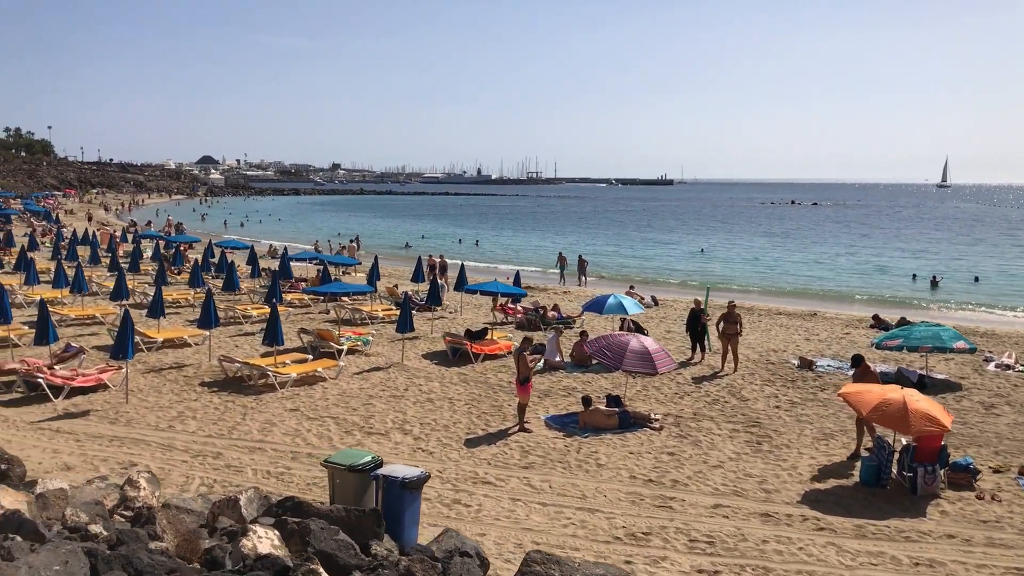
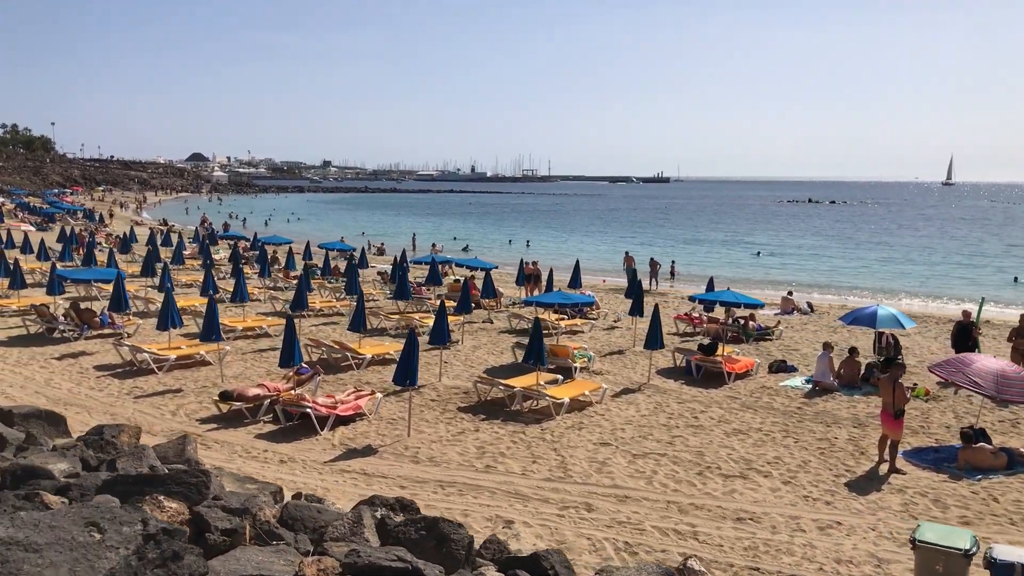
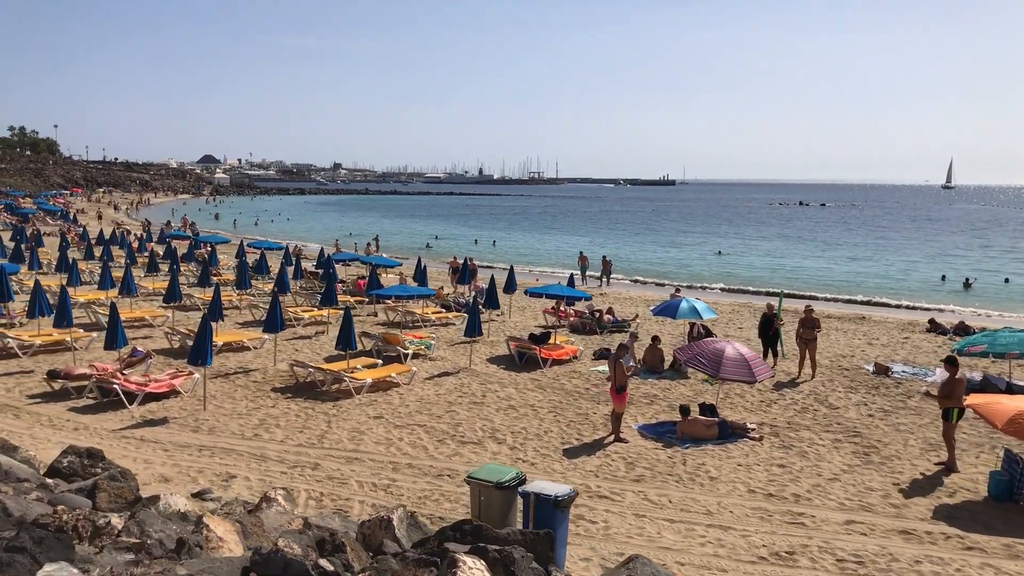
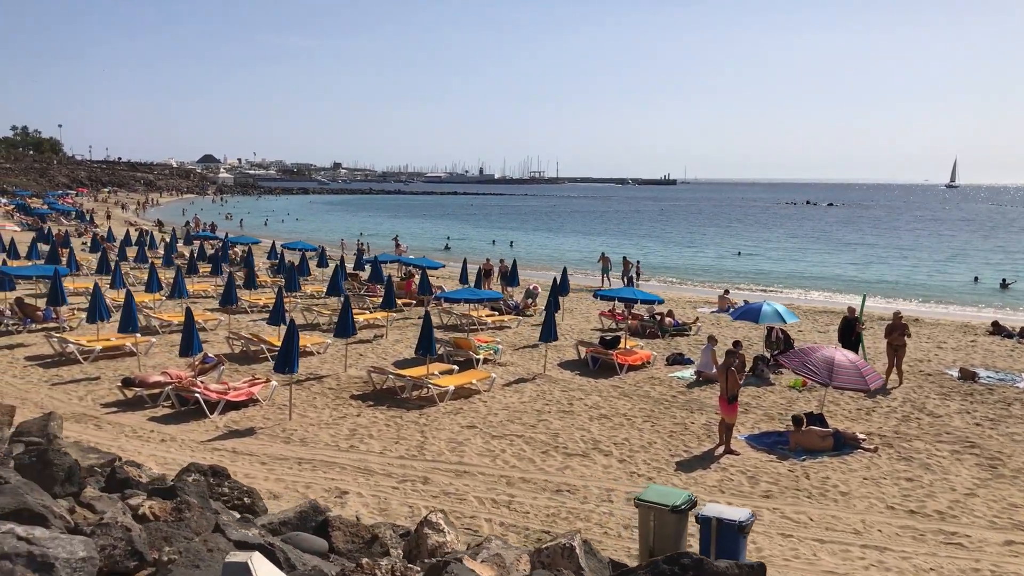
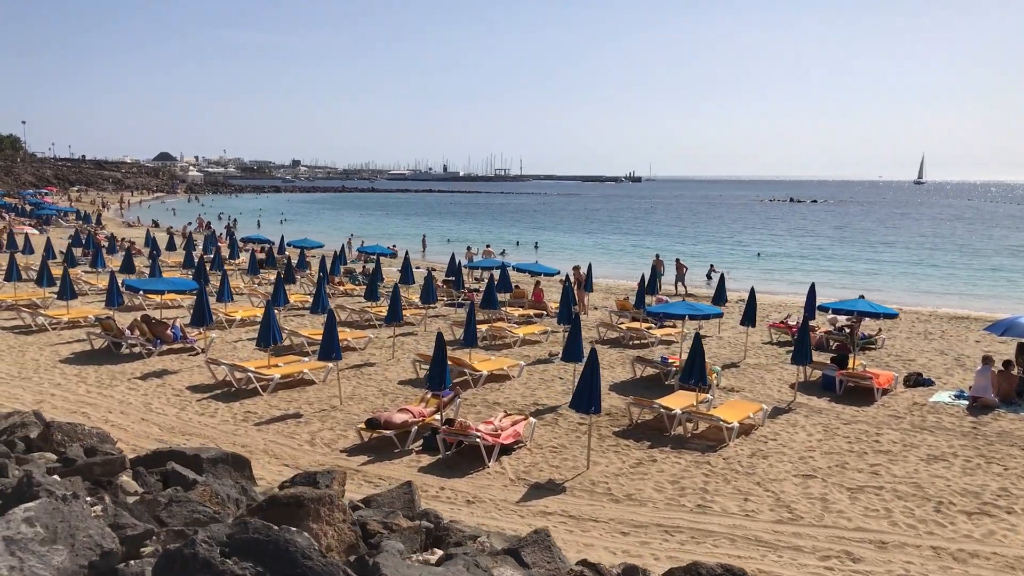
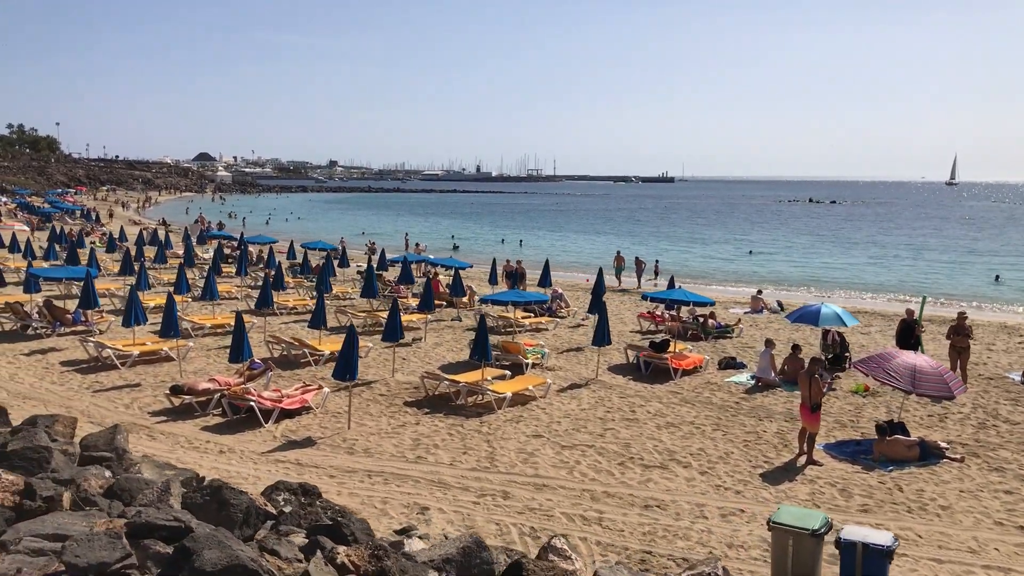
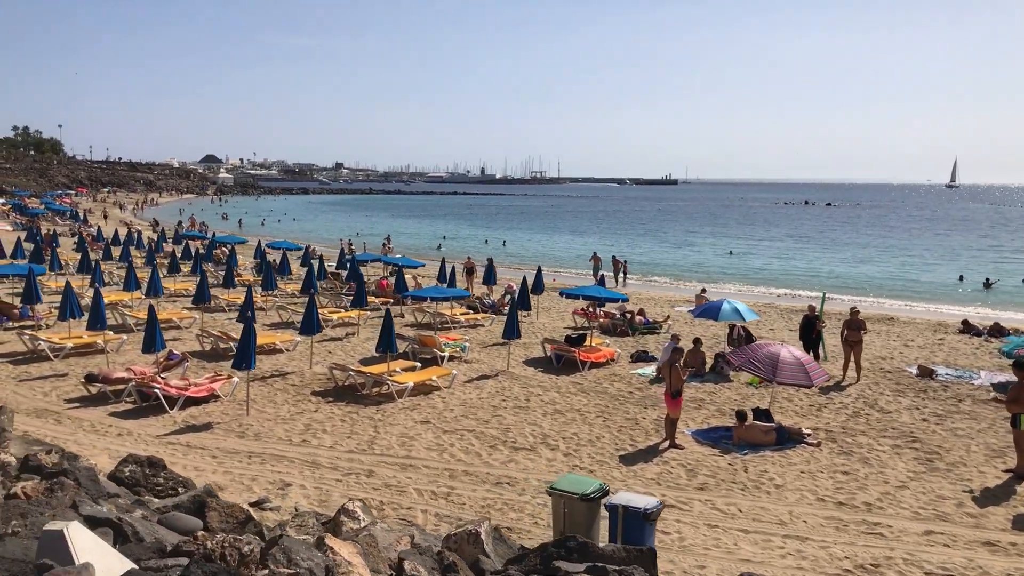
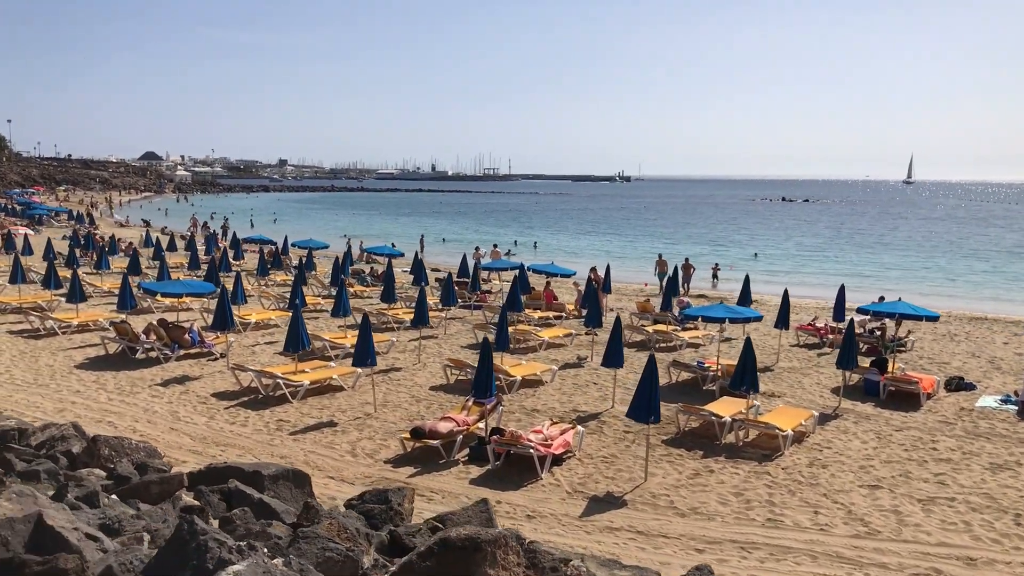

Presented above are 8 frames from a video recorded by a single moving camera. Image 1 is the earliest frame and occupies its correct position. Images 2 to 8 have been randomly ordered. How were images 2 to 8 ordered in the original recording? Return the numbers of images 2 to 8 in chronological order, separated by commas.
3, 7, 4, 6, 2, 5, 8
